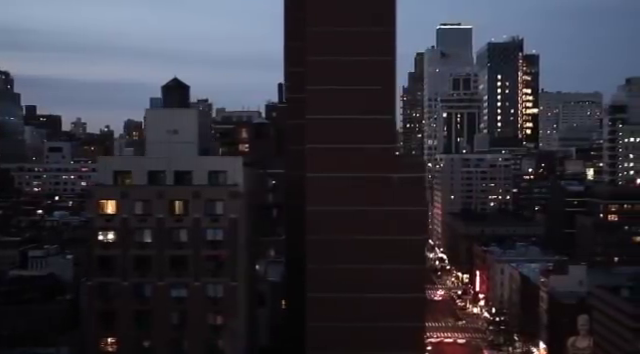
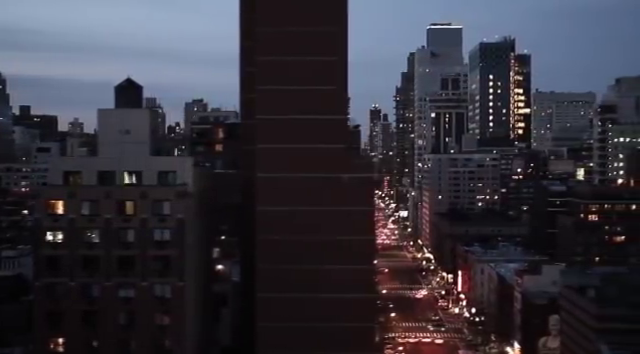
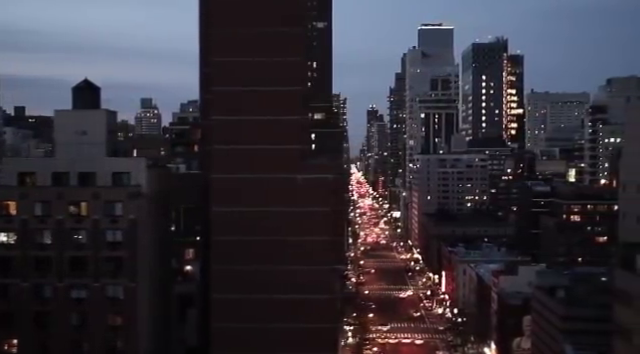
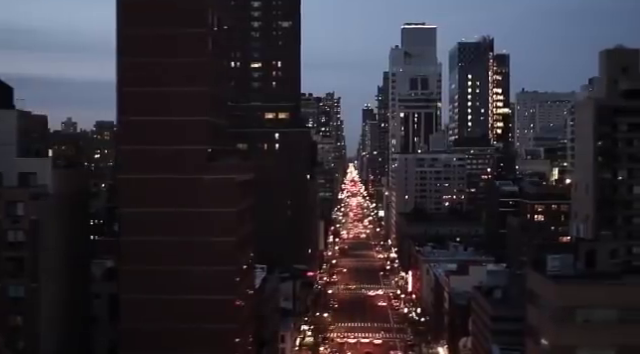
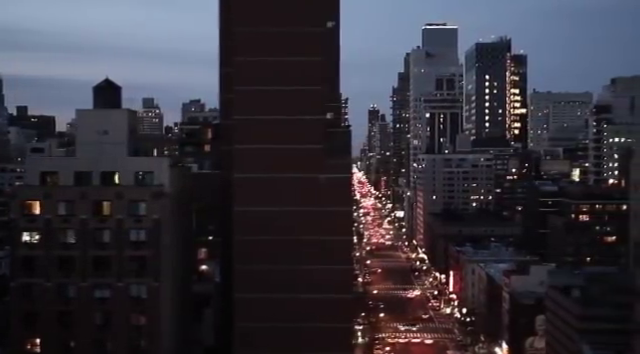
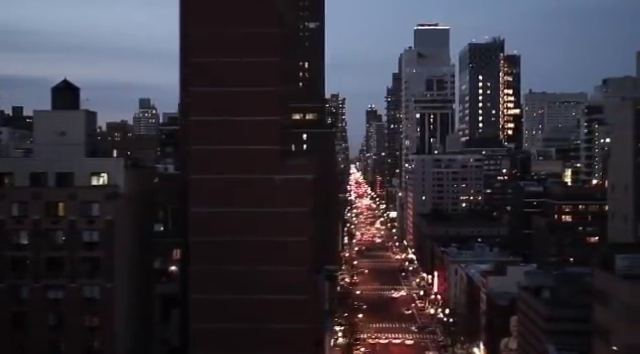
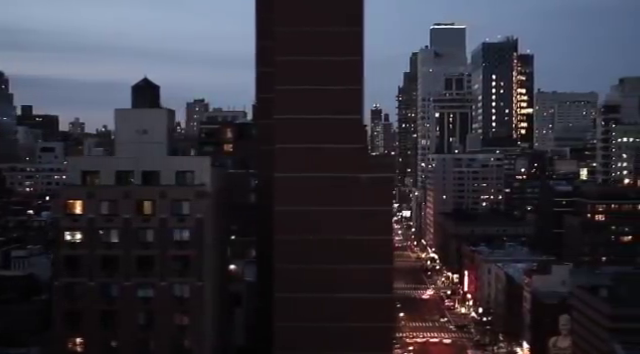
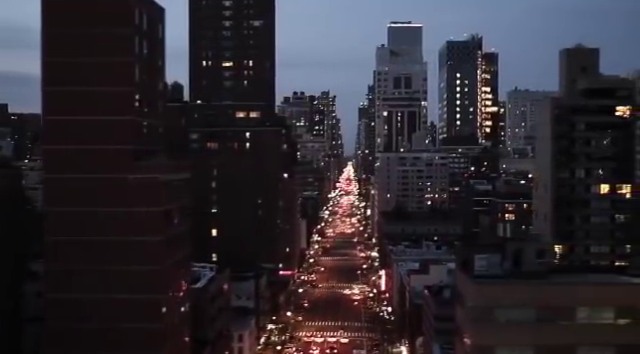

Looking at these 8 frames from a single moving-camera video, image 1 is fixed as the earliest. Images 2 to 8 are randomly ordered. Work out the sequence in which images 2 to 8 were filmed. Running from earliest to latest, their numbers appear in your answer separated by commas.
7, 2, 5, 3, 6, 4, 8
